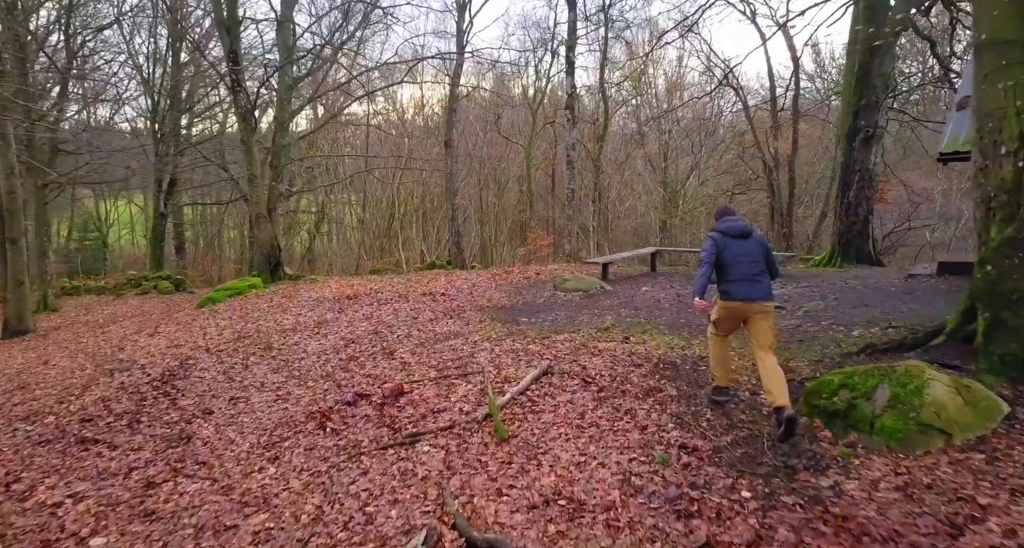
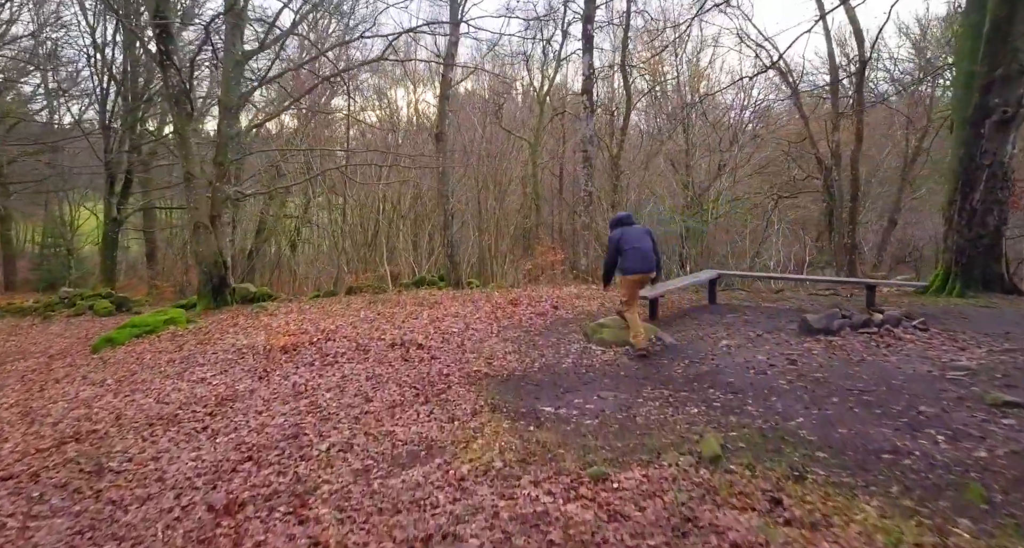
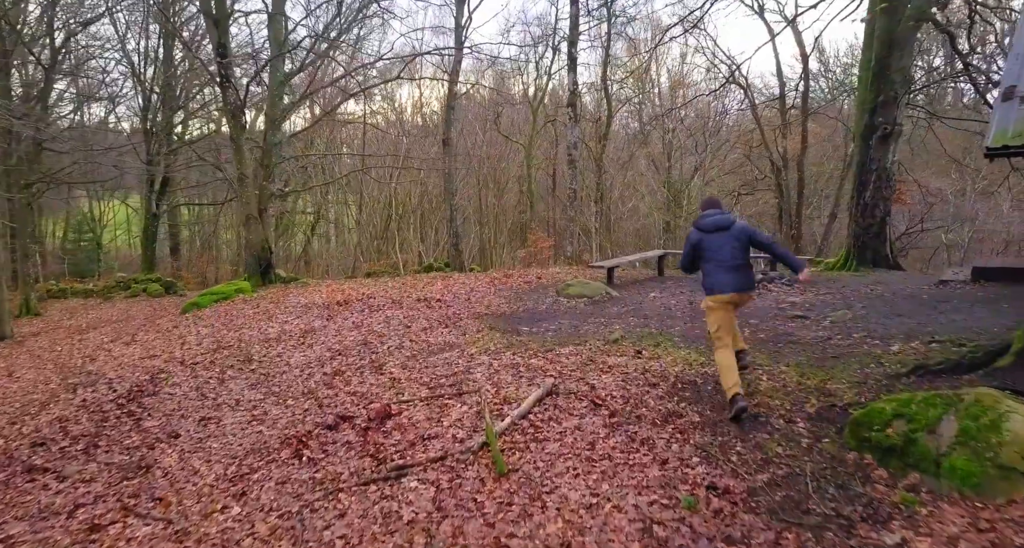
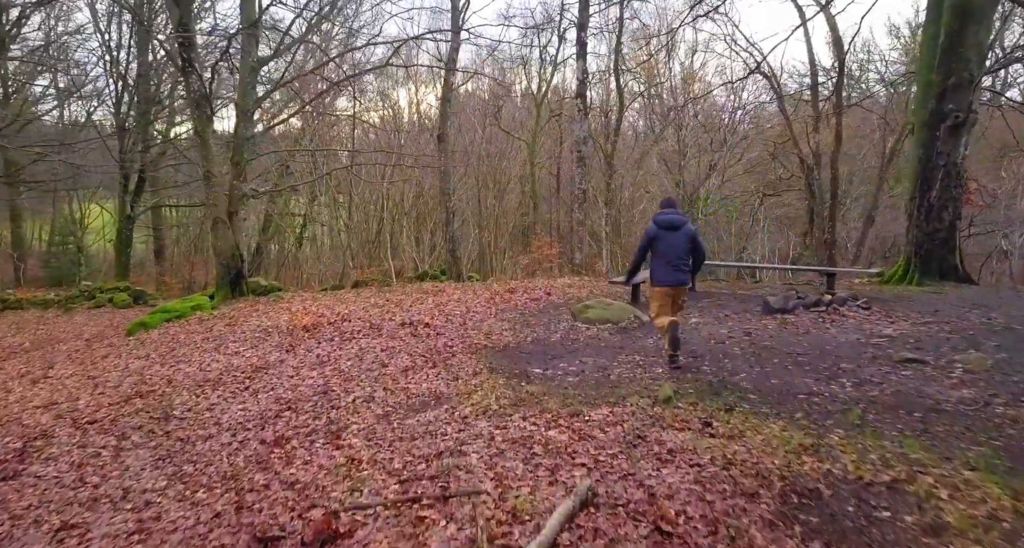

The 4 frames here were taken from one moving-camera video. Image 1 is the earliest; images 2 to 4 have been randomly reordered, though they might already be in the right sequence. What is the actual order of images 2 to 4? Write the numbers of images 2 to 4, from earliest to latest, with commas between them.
3, 4, 2
